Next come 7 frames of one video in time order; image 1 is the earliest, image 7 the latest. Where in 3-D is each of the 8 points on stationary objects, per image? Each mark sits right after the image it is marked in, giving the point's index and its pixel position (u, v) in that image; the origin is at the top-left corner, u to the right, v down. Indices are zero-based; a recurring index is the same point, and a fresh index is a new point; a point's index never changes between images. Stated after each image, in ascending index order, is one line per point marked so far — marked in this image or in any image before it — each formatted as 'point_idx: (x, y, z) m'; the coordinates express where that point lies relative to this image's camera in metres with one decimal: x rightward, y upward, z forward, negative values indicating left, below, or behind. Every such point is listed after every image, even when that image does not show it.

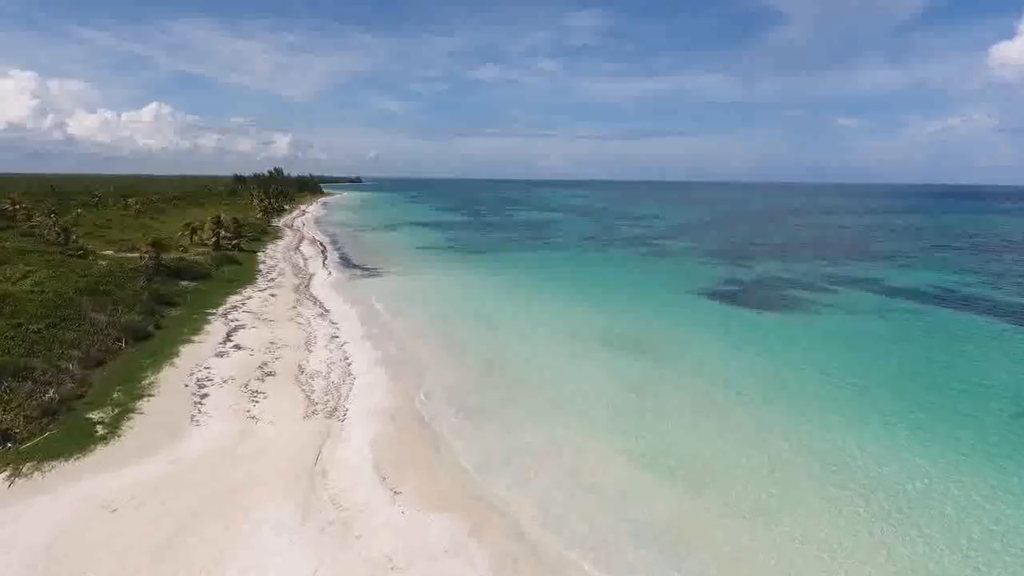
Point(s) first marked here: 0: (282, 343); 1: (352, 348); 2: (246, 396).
0: (-7.9, -1.9, +19.8) m
1: (-5.4, -2.1, +19.8) m
2: (-6.9, -2.8, +15.0) m
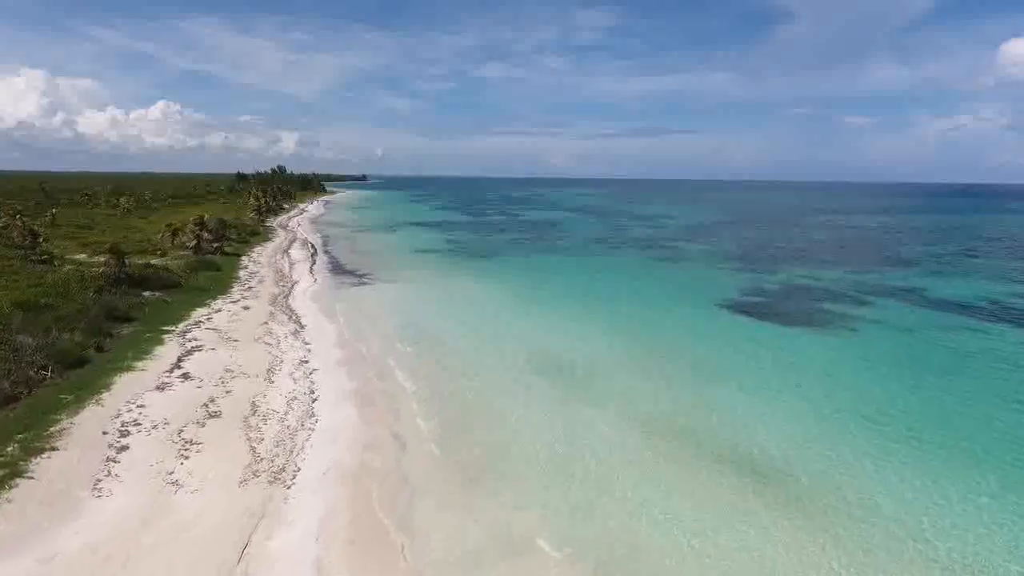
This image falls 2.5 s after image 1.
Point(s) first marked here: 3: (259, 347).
0: (-8.0, -2.4, +16.9) m
1: (-5.5, -2.6, +16.8) m
2: (-7.0, -3.4, +12.0) m
3: (-8.5, -2.0, +19.4) m
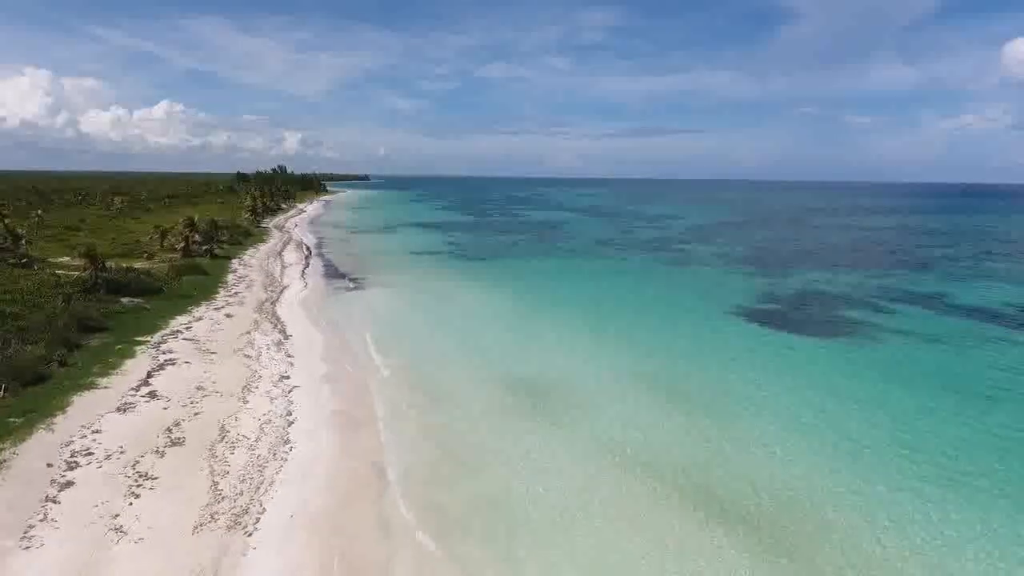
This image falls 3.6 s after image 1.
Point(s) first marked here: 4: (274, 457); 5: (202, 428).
0: (-8.0, -2.7, +15.5) m
1: (-5.6, -2.9, +15.4) m
2: (-7.1, -3.6, +10.6) m
3: (-8.6, -2.2, +18.0) m
4: (-5.0, -3.5, +12.0) m
5: (-7.1, -3.2, +13.2) m
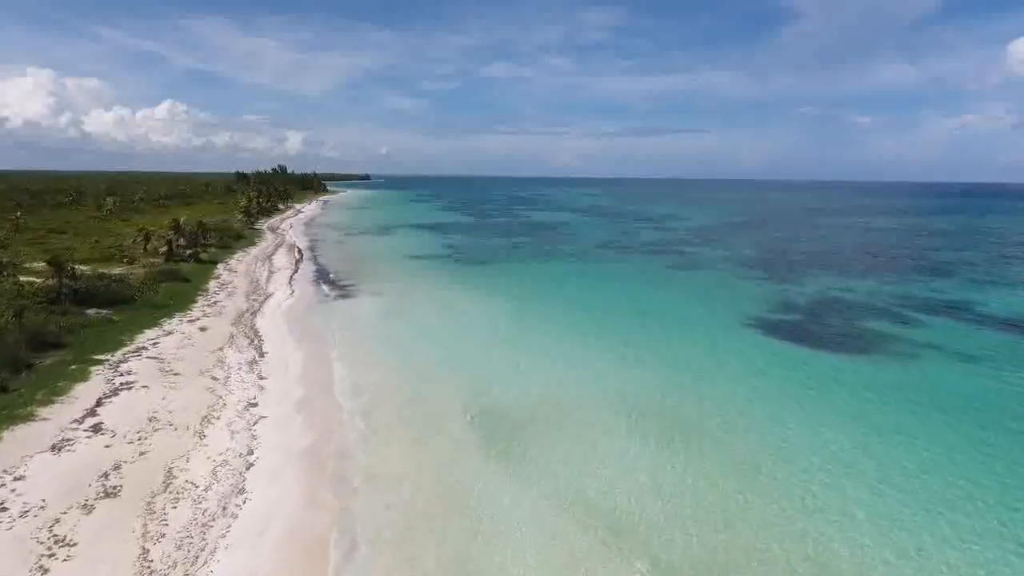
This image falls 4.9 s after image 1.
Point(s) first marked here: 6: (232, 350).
0: (-8.1, -3.1, +13.6) m
1: (-5.7, -3.3, +13.5) m
2: (-7.2, -4.1, +8.7) m
3: (-8.6, -2.6, +16.1) m
4: (-5.1, -3.9, +10.1) m
5: (-7.2, -3.6, +11.3) m
6: (-9.3, -2.1, +19.3) m
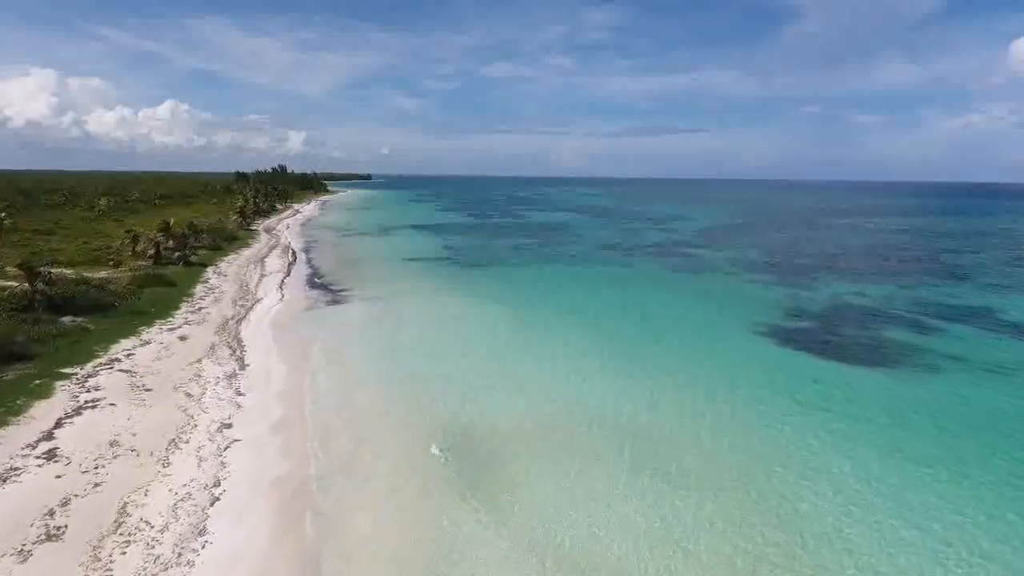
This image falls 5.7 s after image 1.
0: (-8.2, -3.4, +12.4) m
1: (-5.7, -3.5, +12.3) m
2: (-7.3, -4.3, +7.5) m
3: (-8.7, -2.9, +14.9) m
4: (-5.1, -4.2, +8.9) m
5: (-7.3, -3.8, +10.1) m
6: (-9.4, -2.3, +18.1) m
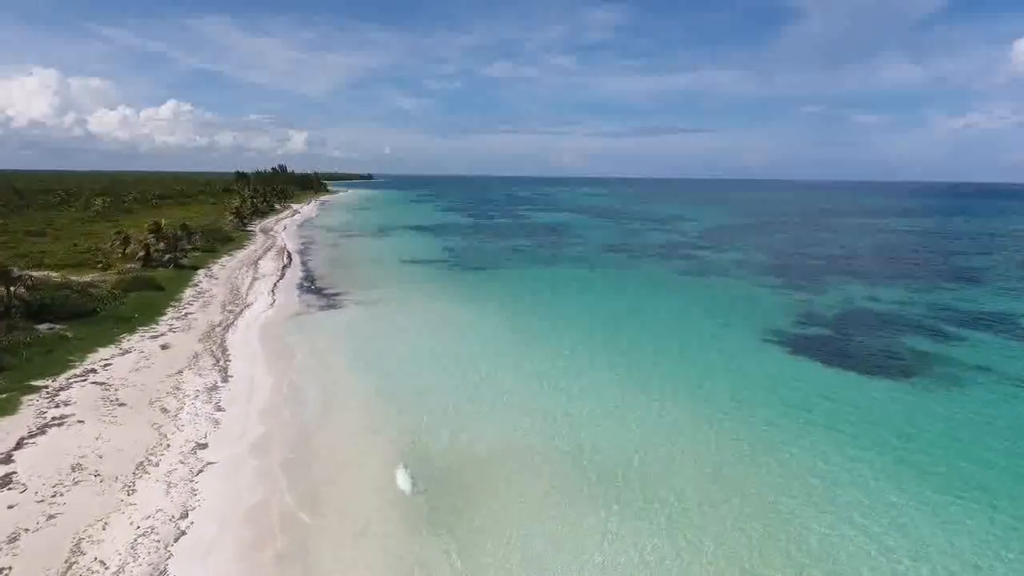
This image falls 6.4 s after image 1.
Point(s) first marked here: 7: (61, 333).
0: (-8.2, -3.6, +11.4) m
1: (-5.8, -3.7, +11.3) m
2: (-7.3, -4.5, +6.5) m
3: (-8.8, -3.1, +13.9) m
4: (-5.2, -4.4, +7.9) m
5: (-7.3, -4.0, +9.1) m
6: (-9.4, -2.5, +17.1) m
7: (-15.2, -1.5, +19.6) m
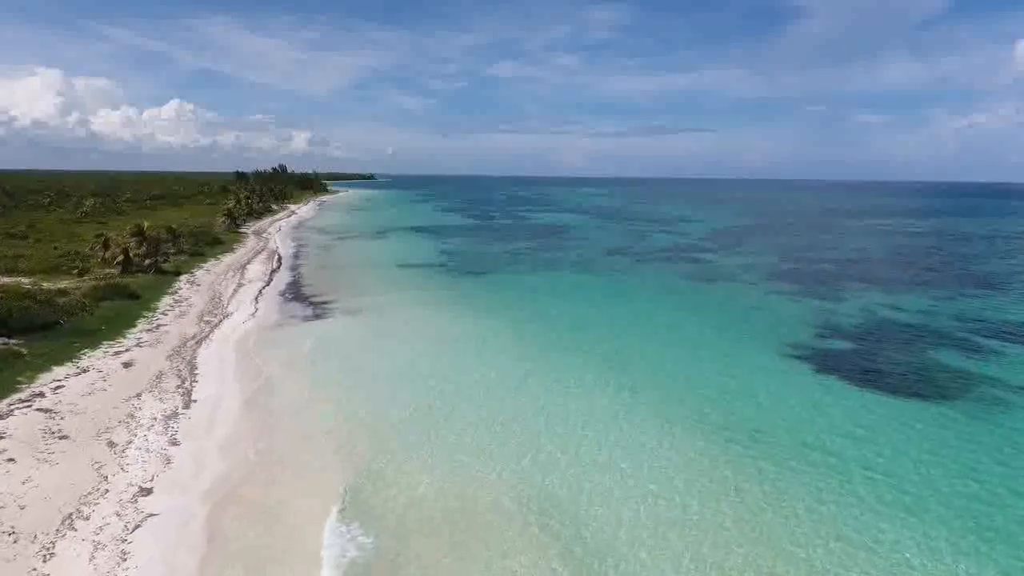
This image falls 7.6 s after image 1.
0: (-8.4, -3.9, +9.7) m
1: (-5.9, -4.1, +9.5) m
2: (-7.5, -4.9, +4.8) m
3: (-8.9, -3.5, +12.2) m
4: (-5.3, -4.8, +6.2) m
5: (-7.4, -4.4, +7.4) m
6: (-9.5, -2.9, +15.4) m
7: (-15.3, -1.9, +17.9) m
